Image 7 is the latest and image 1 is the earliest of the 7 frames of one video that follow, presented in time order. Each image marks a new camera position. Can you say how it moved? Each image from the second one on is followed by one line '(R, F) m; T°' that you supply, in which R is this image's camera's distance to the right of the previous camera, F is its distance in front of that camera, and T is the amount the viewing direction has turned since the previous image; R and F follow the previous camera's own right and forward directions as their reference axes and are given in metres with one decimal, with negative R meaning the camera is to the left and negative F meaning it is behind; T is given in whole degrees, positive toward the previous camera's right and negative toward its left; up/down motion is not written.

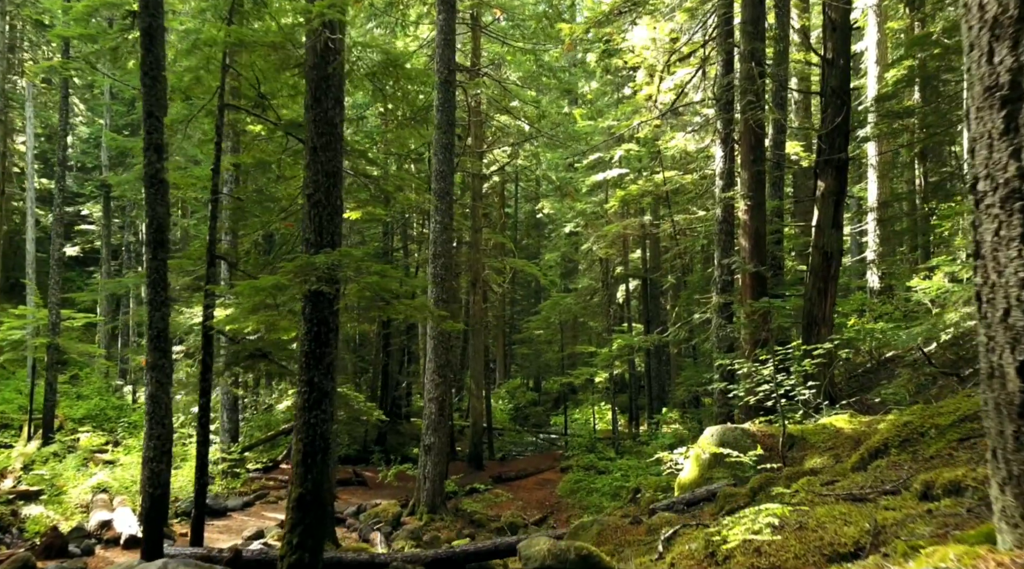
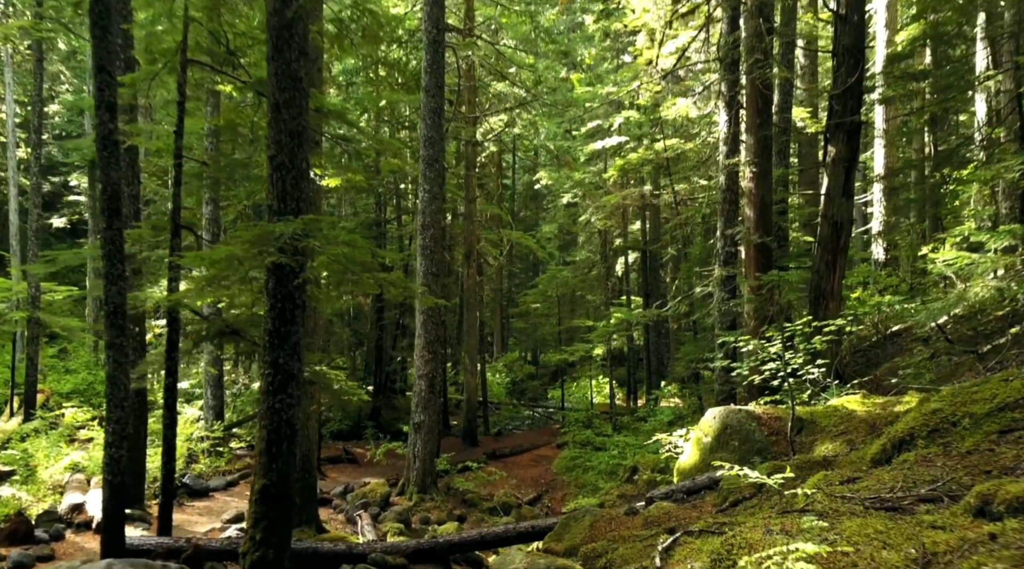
(+0.1, +0.7) m; 0°
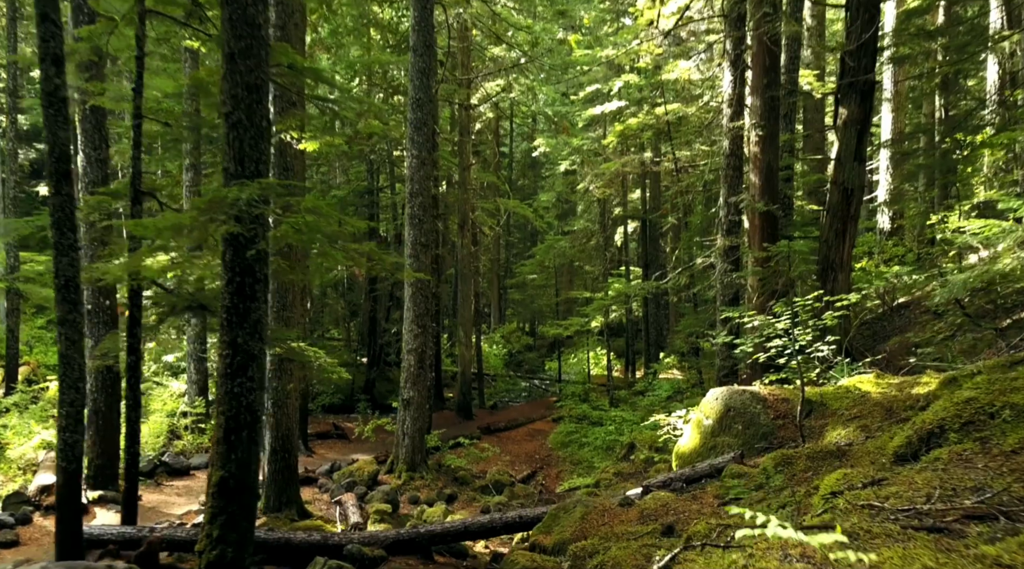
(+0.1, +0.7) m; 0°
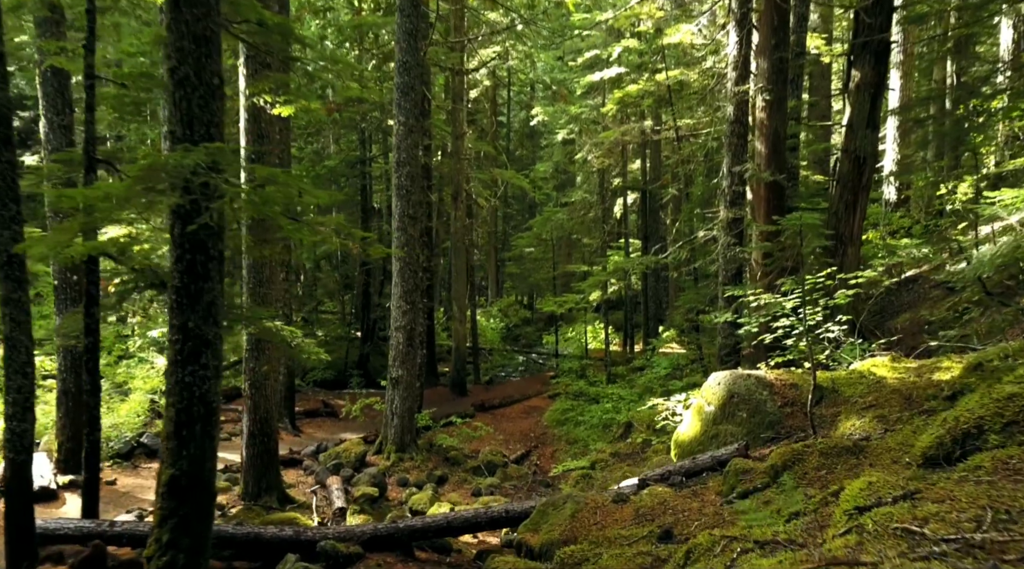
(+0.1, +0.7) m; 0°
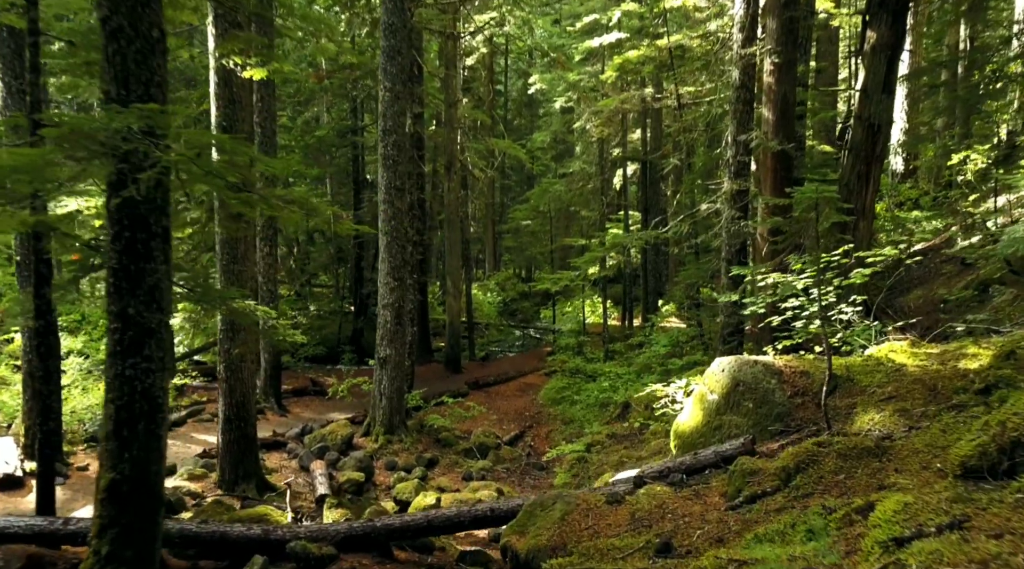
(+0.1, +0.7) m; 0°
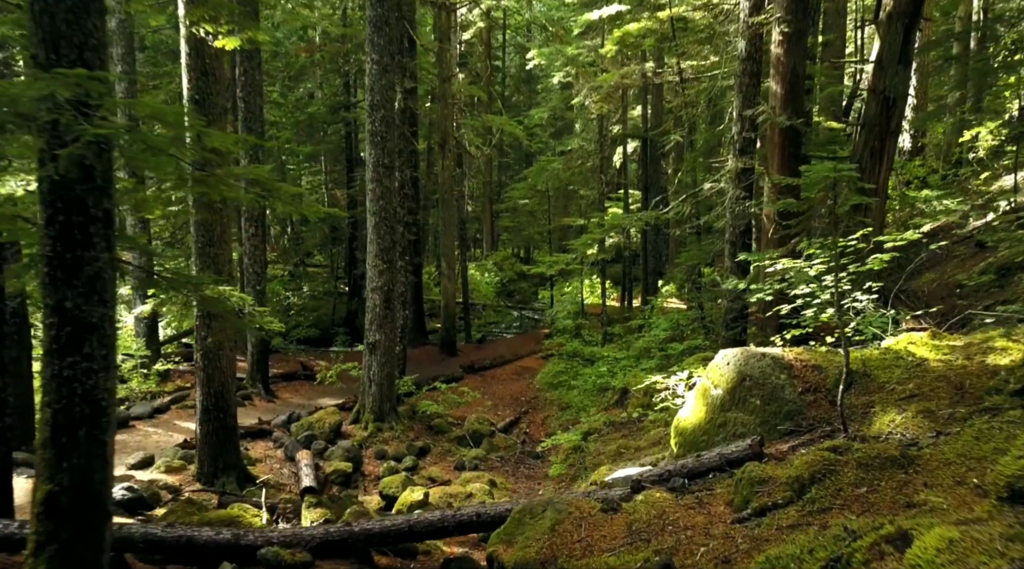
(+0.1, +0.6) m; 0°
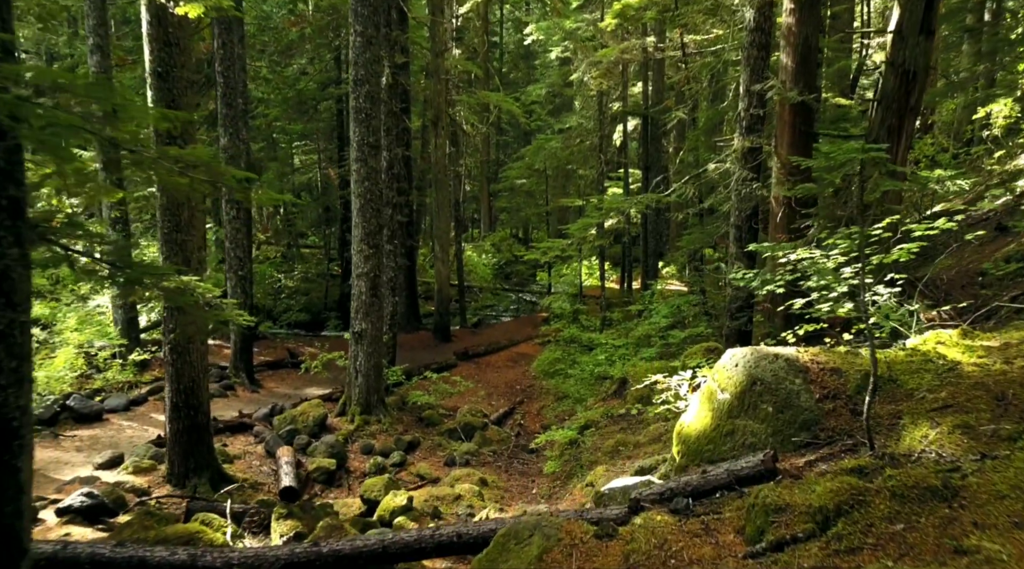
(+0.1, +0.7) m; 0°
